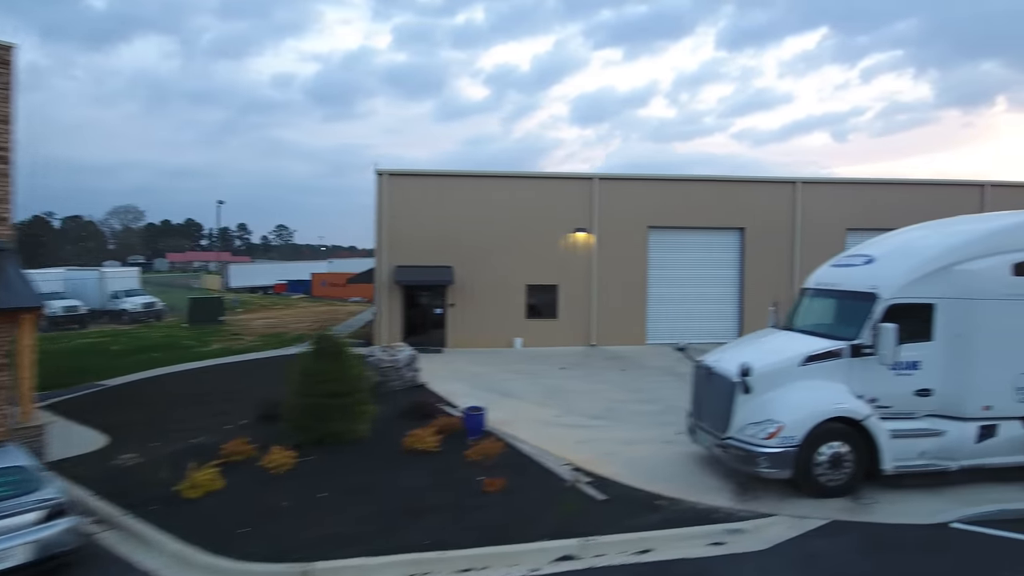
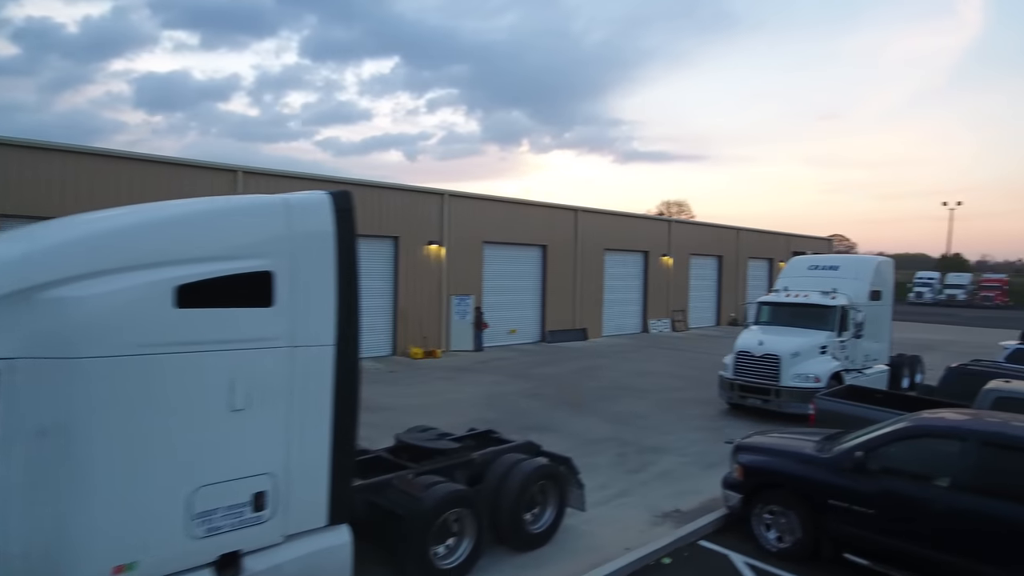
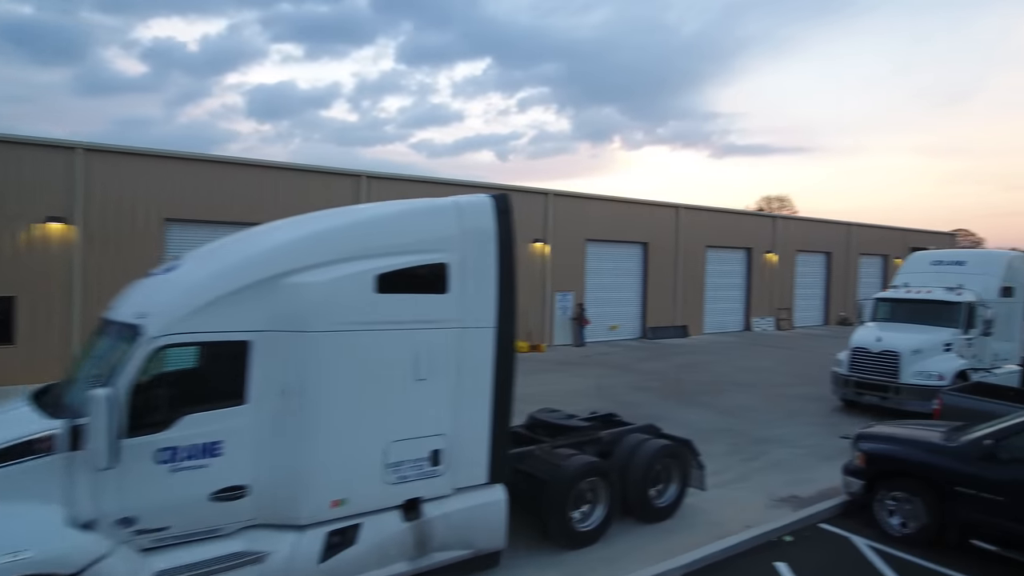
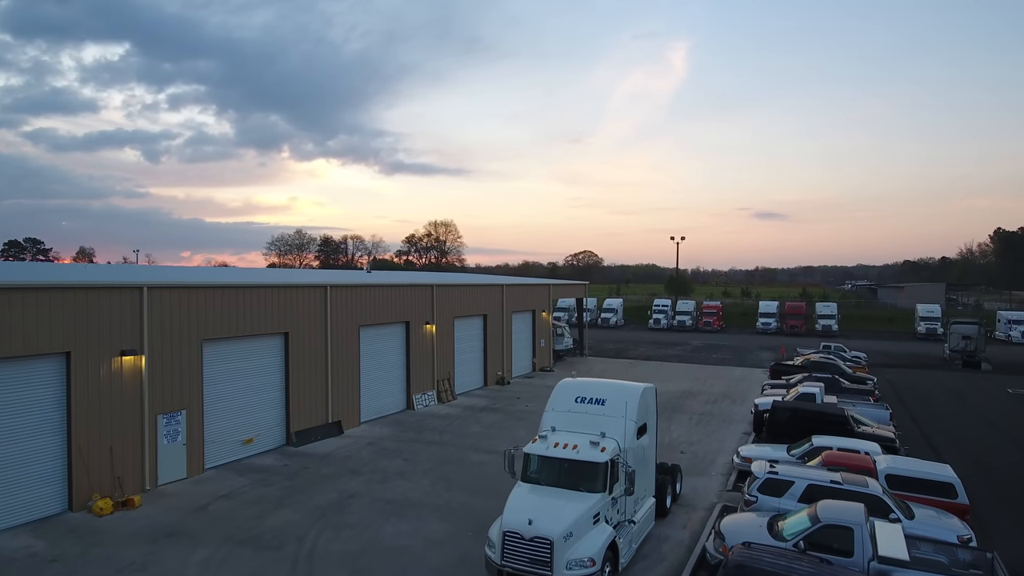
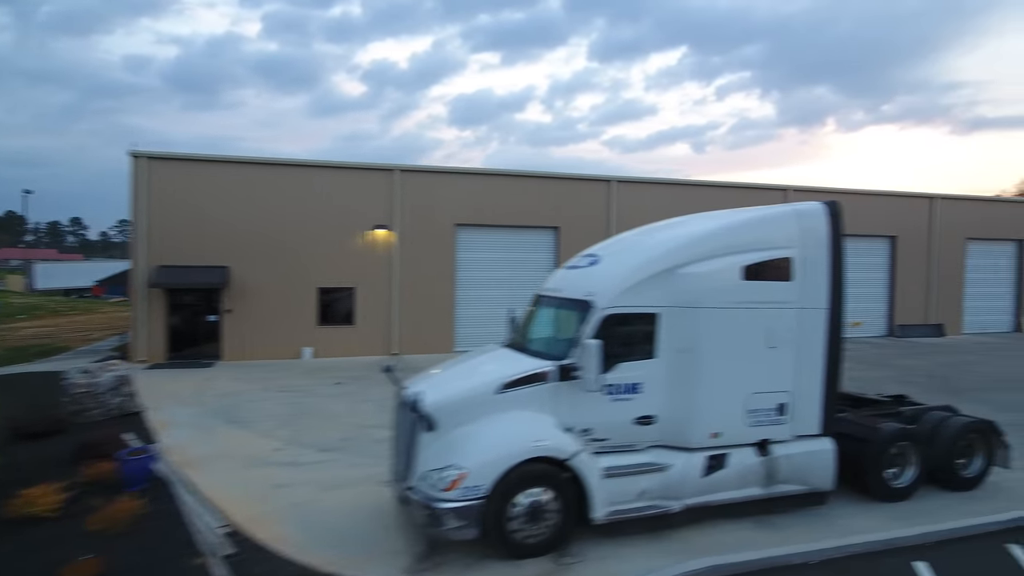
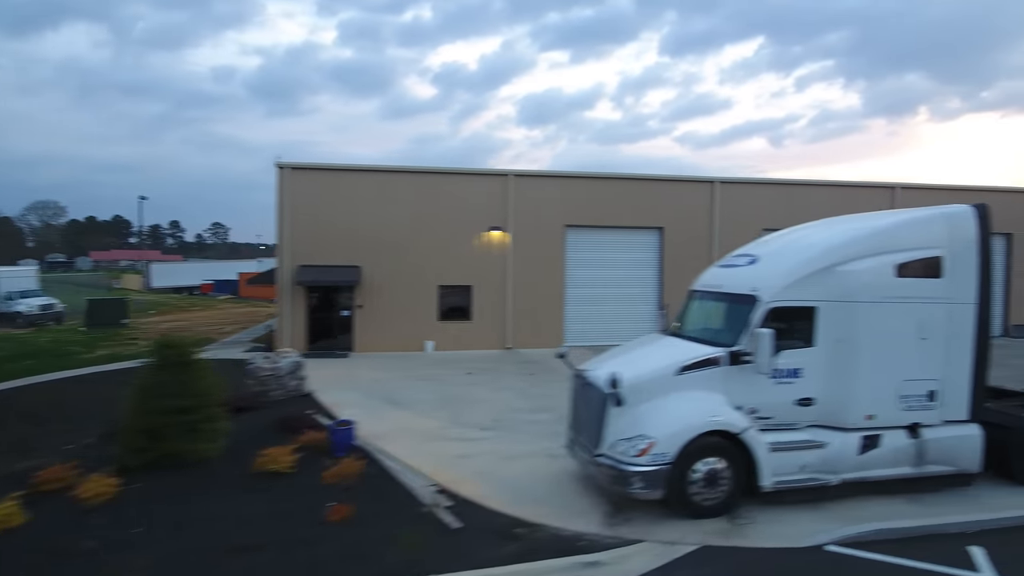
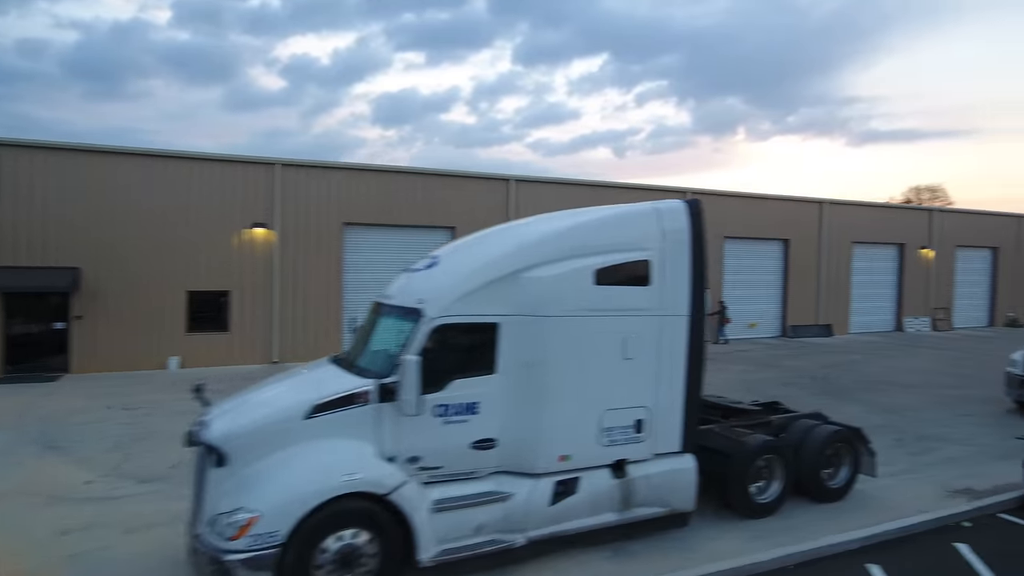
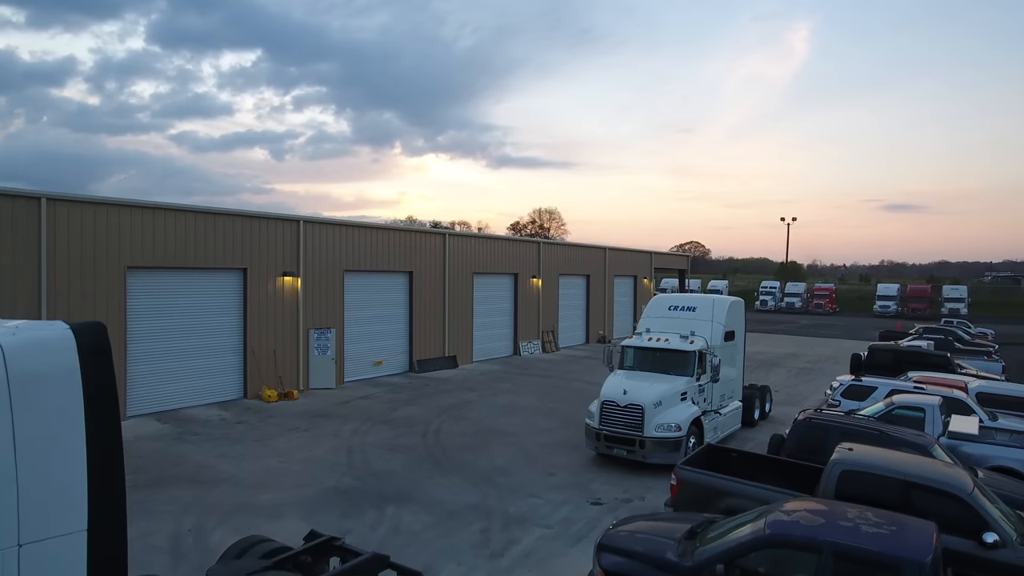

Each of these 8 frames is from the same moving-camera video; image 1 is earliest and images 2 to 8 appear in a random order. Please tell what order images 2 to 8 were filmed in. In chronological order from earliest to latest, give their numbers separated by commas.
6, 5, 7, 3, 2, 8, 4
